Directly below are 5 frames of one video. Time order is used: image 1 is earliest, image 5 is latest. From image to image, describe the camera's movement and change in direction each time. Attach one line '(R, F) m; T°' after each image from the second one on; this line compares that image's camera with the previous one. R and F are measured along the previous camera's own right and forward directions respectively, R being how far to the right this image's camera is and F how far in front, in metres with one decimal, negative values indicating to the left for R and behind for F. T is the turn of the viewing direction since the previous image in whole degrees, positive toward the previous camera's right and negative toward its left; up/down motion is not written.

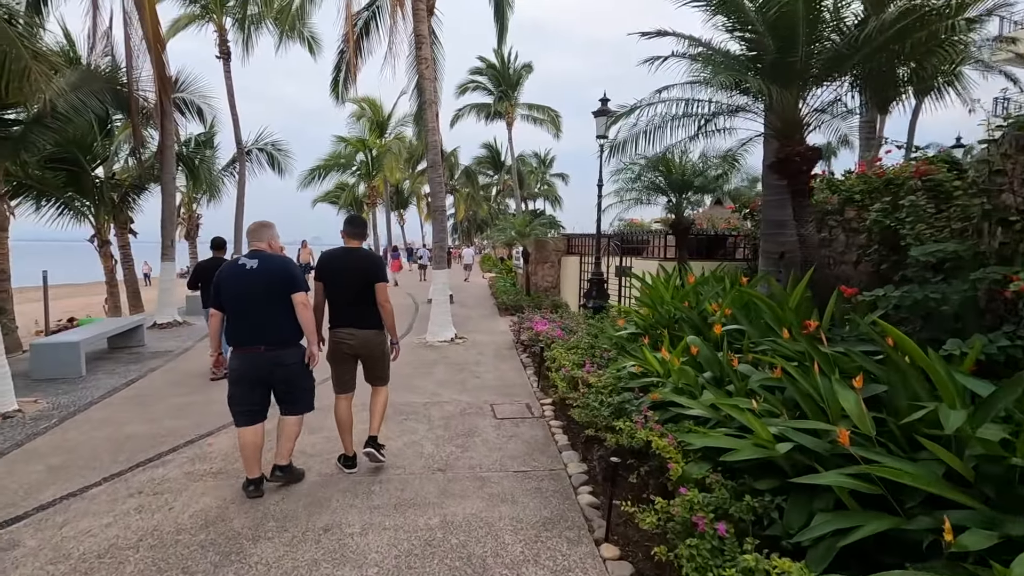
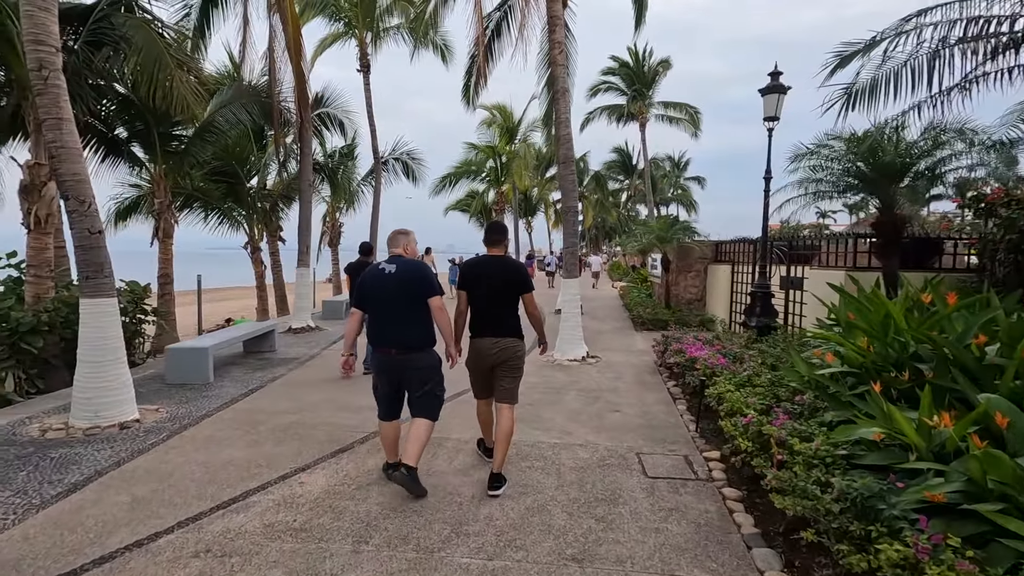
(-0.2, +1.1) m; -13°
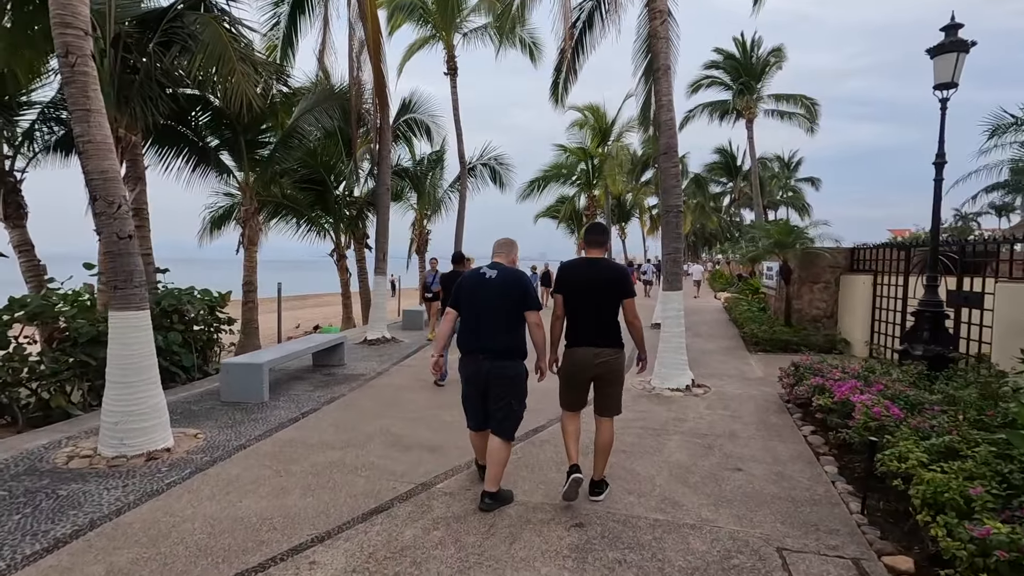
(0.0, +1.1) m; -10°
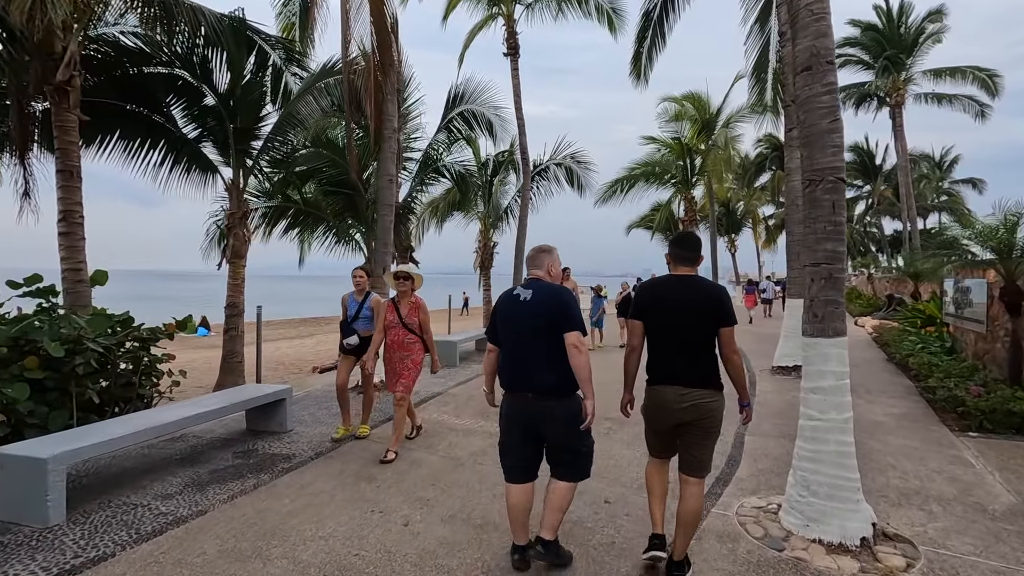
(+0.7, +3.1) m; -11°
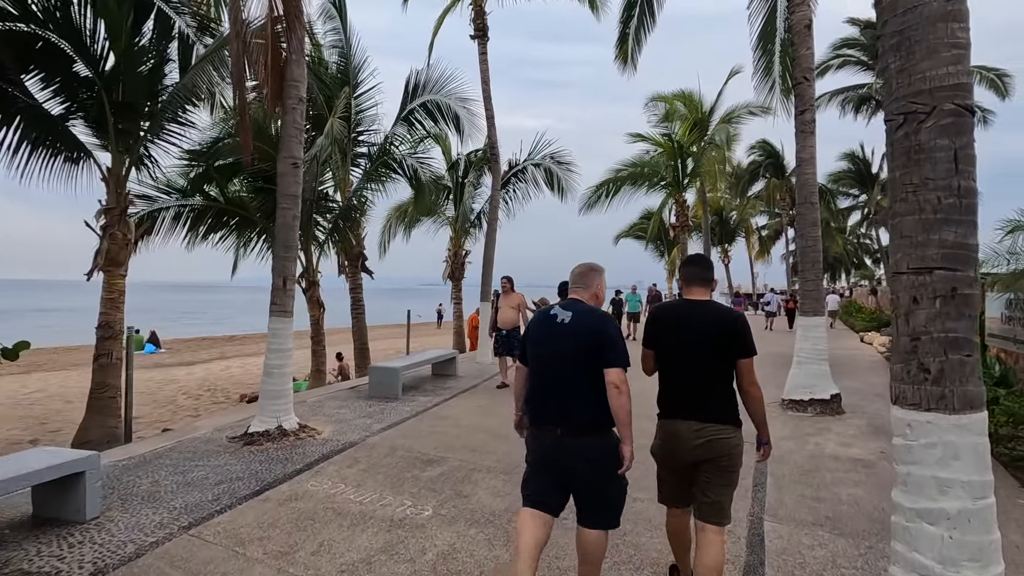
(+0.6, +1.7) m; +1°
